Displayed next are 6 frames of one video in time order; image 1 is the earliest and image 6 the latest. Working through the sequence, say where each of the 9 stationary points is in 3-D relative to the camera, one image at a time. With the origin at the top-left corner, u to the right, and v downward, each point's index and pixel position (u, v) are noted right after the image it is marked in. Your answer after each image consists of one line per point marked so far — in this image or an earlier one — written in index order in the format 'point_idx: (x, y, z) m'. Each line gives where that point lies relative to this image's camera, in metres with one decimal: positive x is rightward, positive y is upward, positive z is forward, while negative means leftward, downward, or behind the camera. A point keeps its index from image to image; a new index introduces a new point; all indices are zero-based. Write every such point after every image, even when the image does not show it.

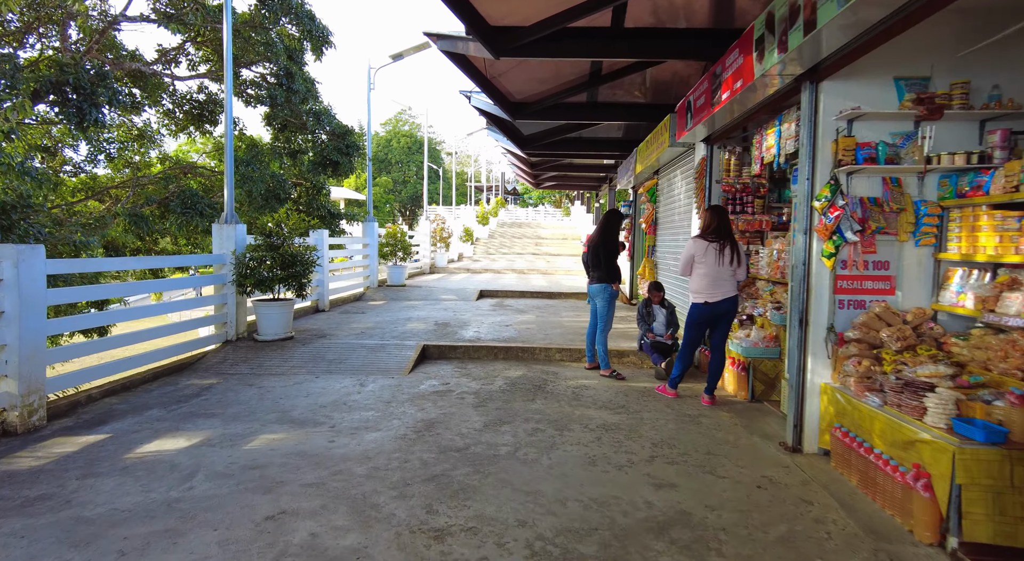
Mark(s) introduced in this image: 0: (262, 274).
0: (-2.7, +0.1, +7.1) m
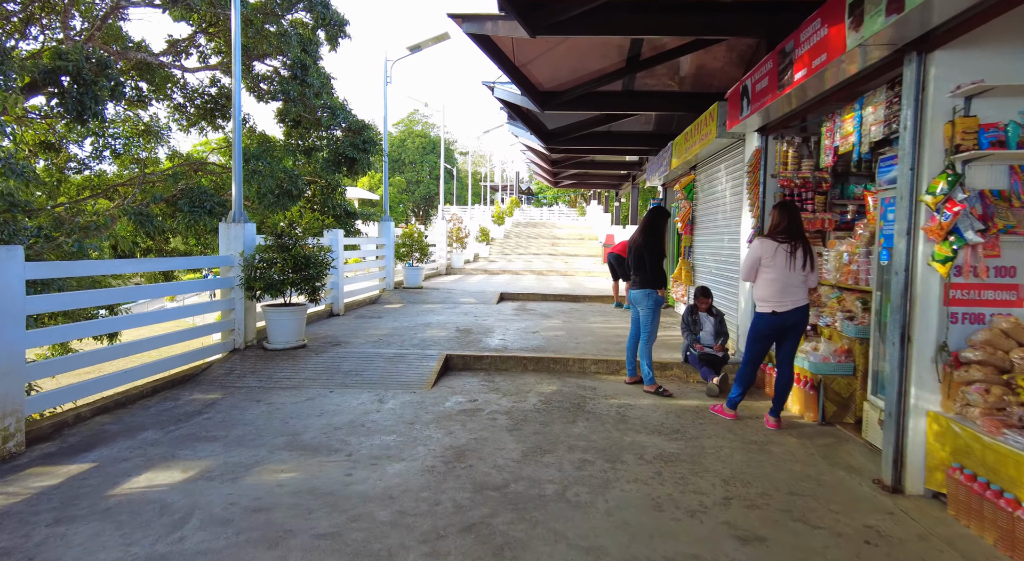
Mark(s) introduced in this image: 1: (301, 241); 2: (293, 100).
0: (-2.4, 0.0, +6.5) m
1: (-2.2, +0.4, +6.8) m
2: (-3.3, +2.7, +9.9) m
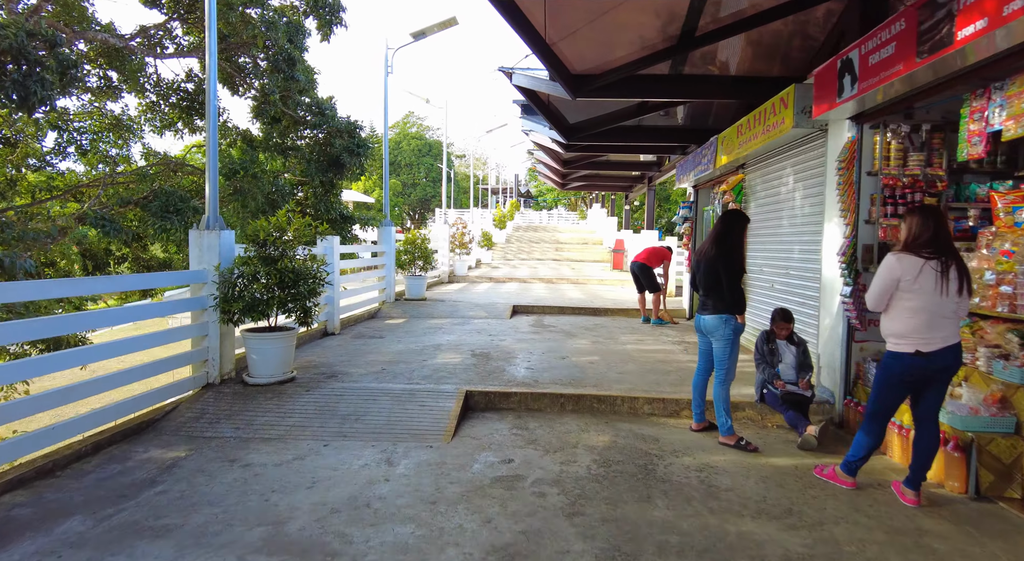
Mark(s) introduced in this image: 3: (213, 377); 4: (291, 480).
0: (-2.1, -0.1, +5.4) m
1: (-1.9, +0.2, +5.7) m
2: (-3.1, +2.6, +8.8) m
3: (-2.5, -0.8, +5.4) m
4: (-1.3, -1.1, +3.8) m
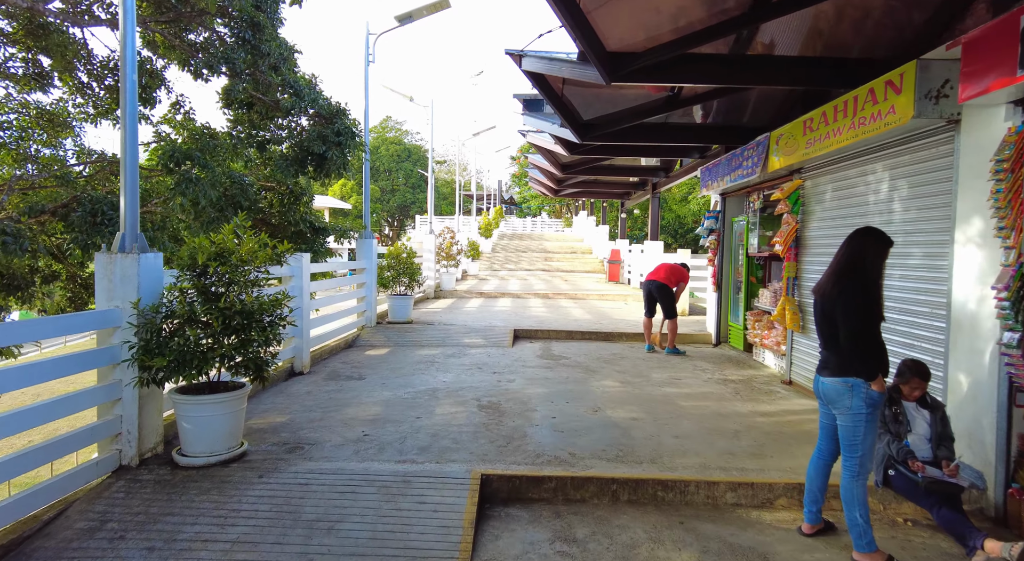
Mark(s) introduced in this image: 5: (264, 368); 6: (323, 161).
0: (-1.9, -0.4, +3.9) m
1: (-1.7, 0.0, +4.2) m
2: (-3.0, +2.3, +7.3) m
3: (-2.3, -1.1, +3.9) m
4: (-1.0, -1.4, +2.3) m
5: (-1.6, -0.6, +4.2) m
6: (-2.2, +1.4, +7.6) m
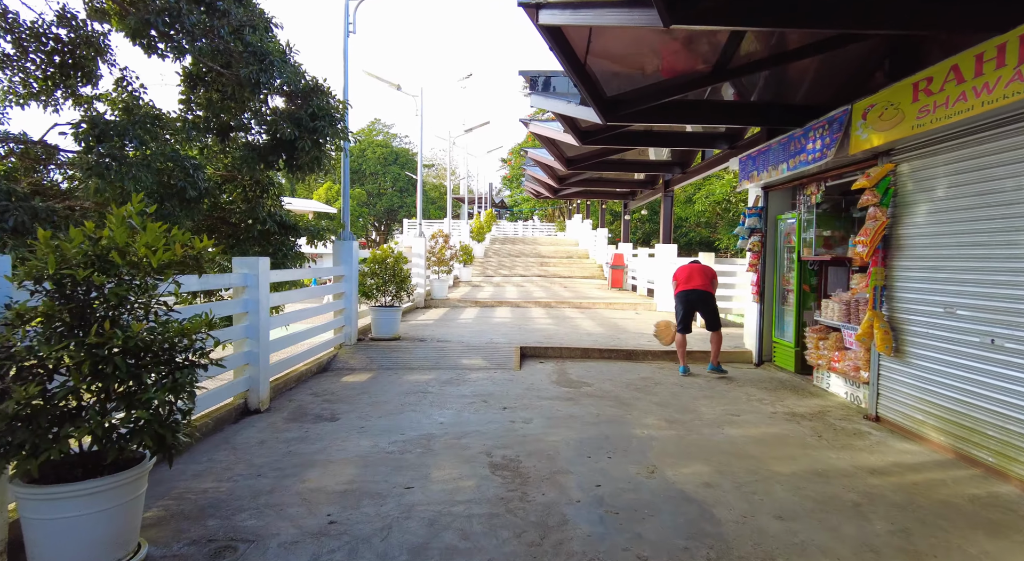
0: (-1.8, -0.5, +2.4) m
1: (-1.6, -0.1, +2.7) m
2: (-2.9, +2.2, +5.8) m
3: (-2.1, -1.1, +2.4) m
4: (-0.8, -1.4, +0.8) m
5: (-1.4, -0.6, +2.7) m
6: (-2.1, +1.3, +6.2) m
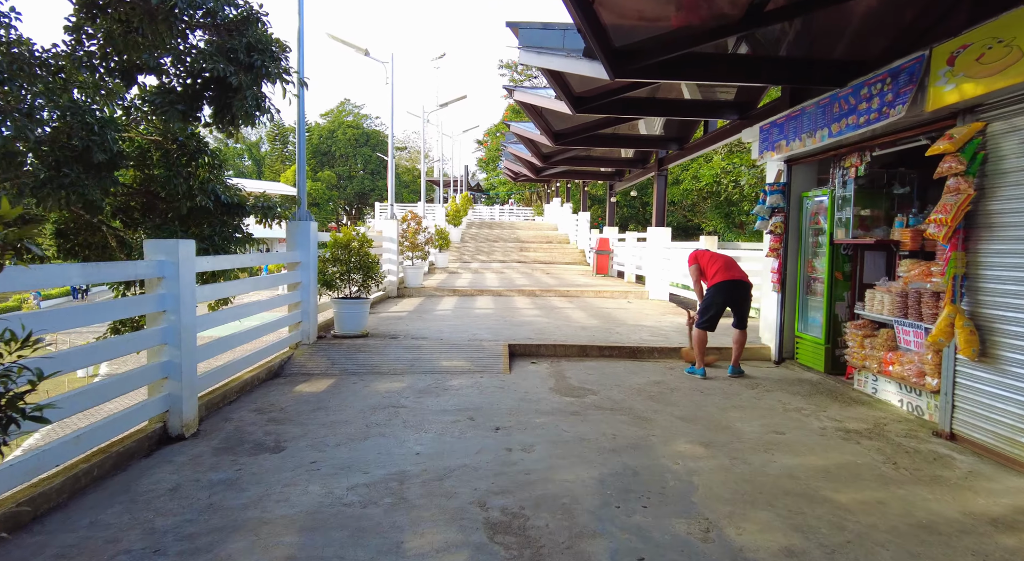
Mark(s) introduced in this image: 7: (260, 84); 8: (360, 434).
0: (-1.7, -0.5, +1.2) m
1: (-1.5, -0.1, +1.5) m
2: (-3.0, +2.3, +4.5) m
3: (-2.0, -1.1, +1.2) m
4: (-0.7, -1.5, -0.3) m
5: (-1.3, -0.6, +1.6) m
6: (-2.1, +1.4, +4.9) m
7: (-1.8, +1.4, +4.6) m
8: (-1.0, -1.0, +4.2) m
